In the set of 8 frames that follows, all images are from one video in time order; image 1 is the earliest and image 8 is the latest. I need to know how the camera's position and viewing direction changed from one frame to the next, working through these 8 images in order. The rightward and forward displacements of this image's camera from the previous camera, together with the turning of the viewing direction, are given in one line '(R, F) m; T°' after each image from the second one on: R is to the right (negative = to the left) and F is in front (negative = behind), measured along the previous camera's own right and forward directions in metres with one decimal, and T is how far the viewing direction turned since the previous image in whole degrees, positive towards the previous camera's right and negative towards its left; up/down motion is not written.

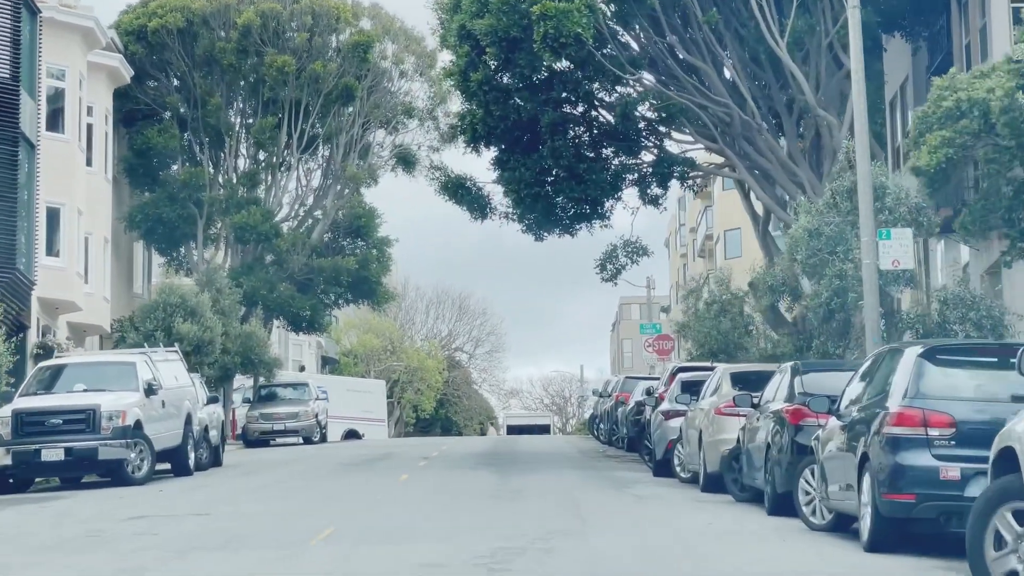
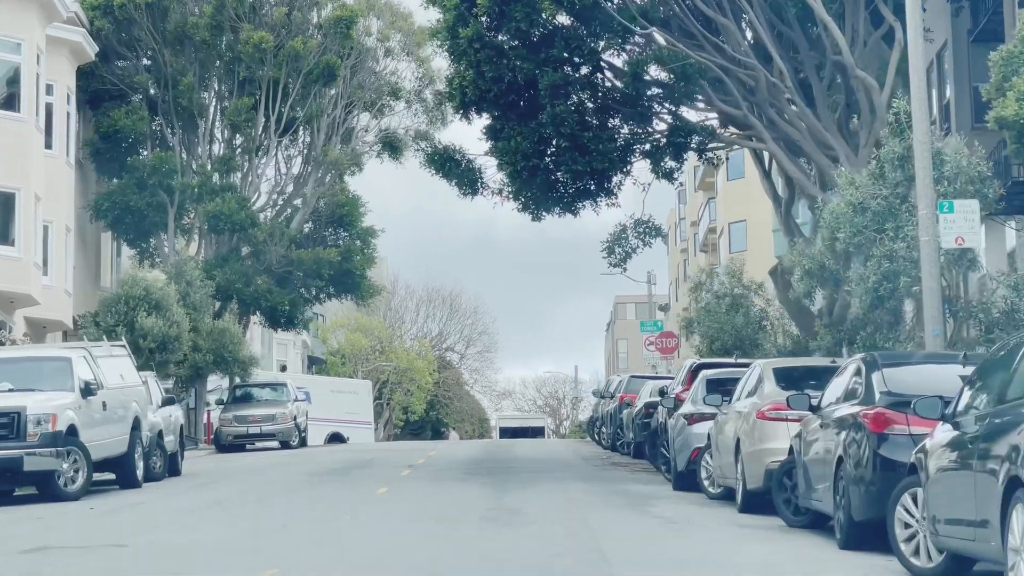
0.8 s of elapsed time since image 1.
(0.0, +2.9) m; 0°
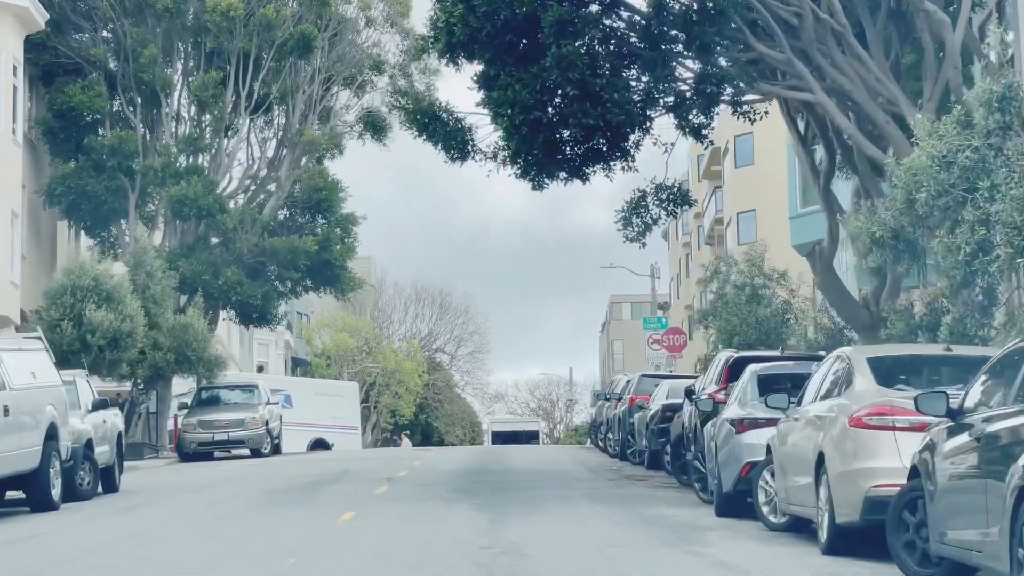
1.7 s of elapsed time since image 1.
(-0.1, +3.6) m; 0°
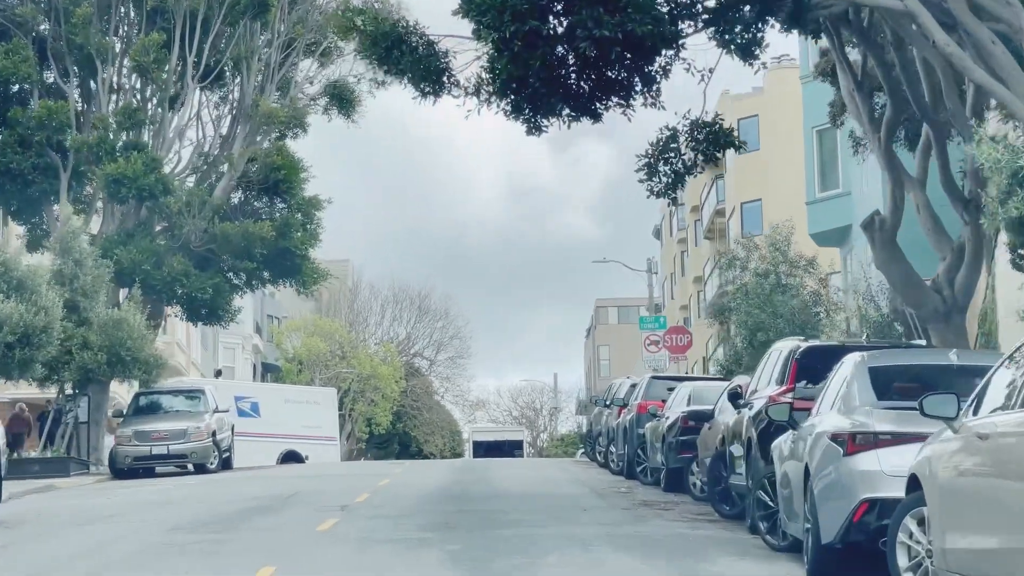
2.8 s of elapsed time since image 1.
(-0.1, +4.4) m; +1°
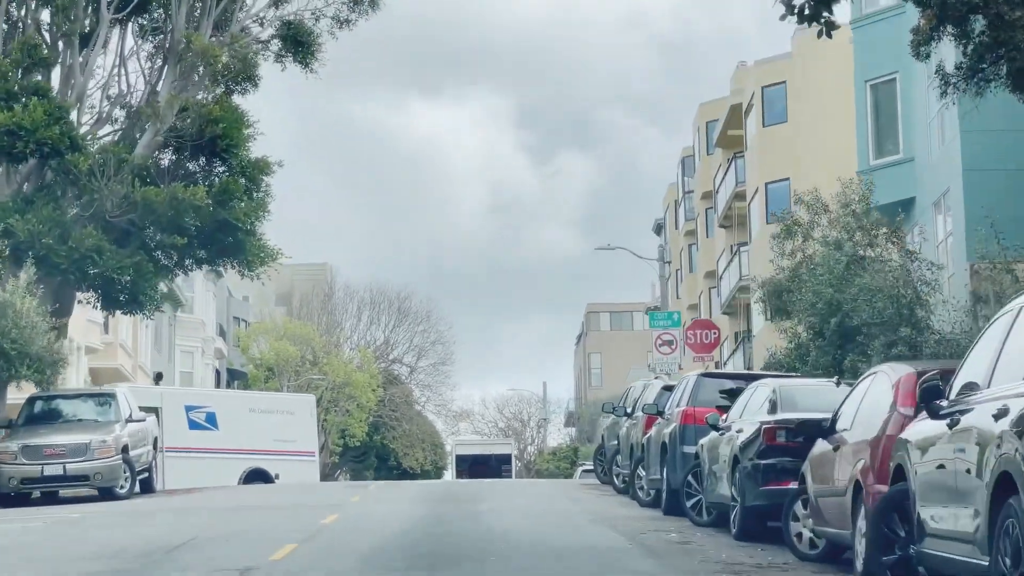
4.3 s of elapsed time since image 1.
(-0.1, +6.3) m; +1°
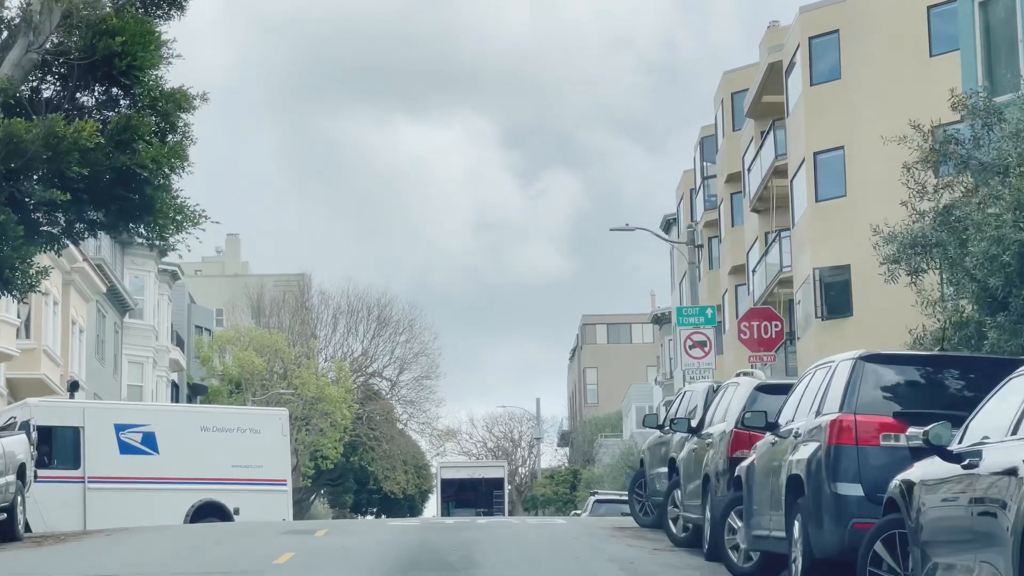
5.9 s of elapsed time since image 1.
(-0.2, +7.1) m; 0°
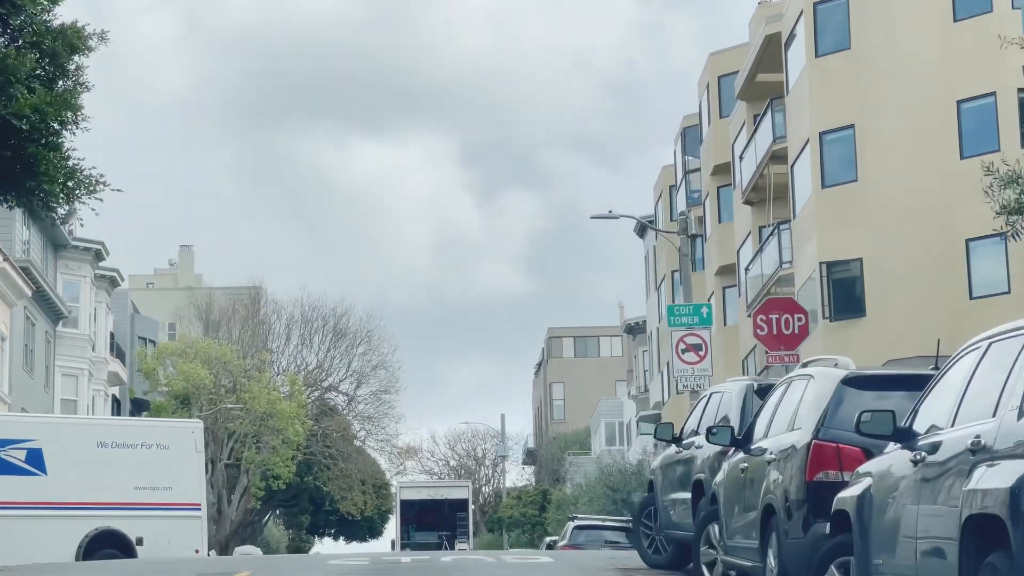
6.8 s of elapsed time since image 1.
(-0.1, +4.0) m; +1°
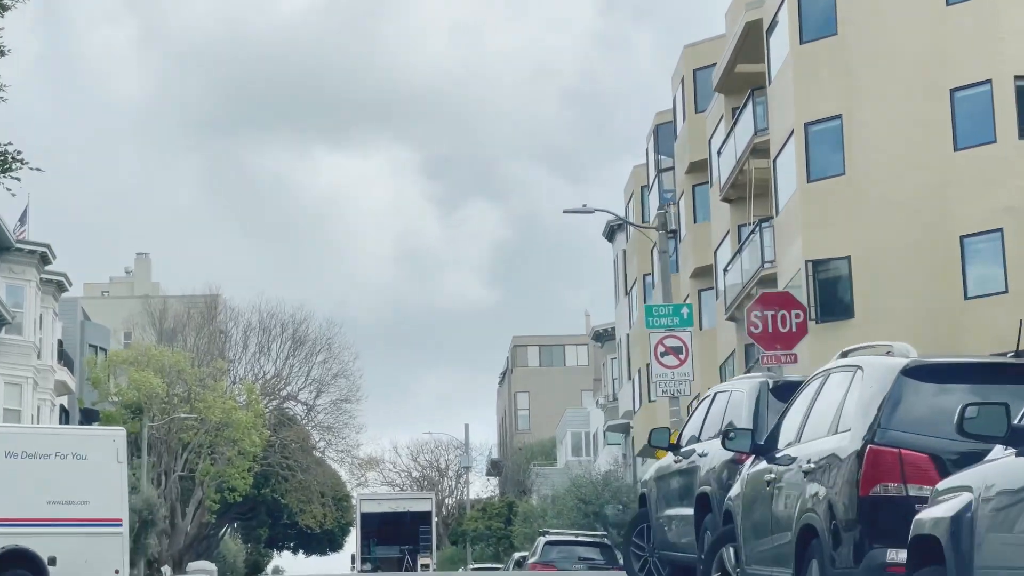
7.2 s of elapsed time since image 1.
(-0.1, +1.8) m; +1°
